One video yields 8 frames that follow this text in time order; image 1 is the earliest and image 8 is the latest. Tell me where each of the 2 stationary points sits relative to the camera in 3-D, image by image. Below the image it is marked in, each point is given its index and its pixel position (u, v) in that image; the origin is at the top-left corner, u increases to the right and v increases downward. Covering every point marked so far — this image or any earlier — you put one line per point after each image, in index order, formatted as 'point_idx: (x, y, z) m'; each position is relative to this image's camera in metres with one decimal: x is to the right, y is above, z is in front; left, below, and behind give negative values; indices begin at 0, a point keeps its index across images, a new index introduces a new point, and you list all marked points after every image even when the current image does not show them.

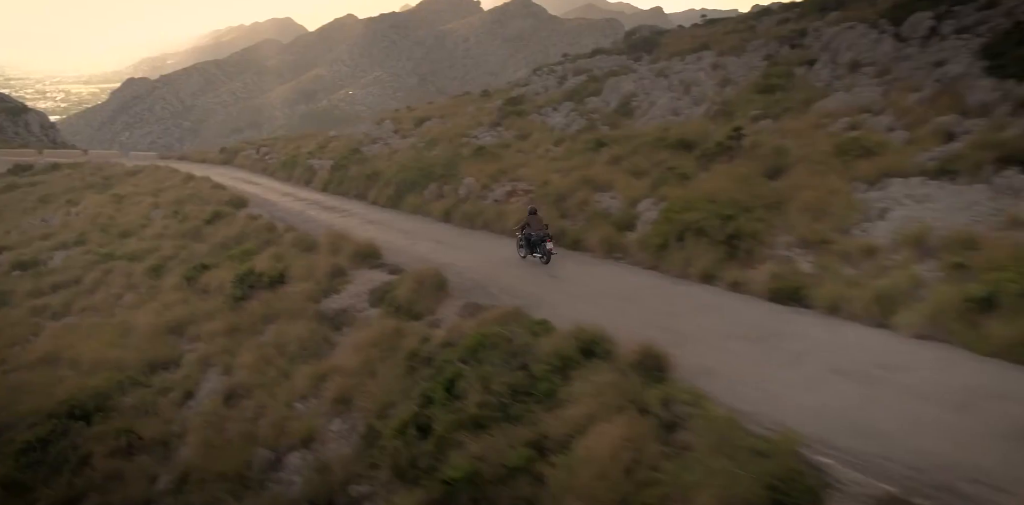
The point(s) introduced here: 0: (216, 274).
0: (-6.7, -0.5, +16.0) m
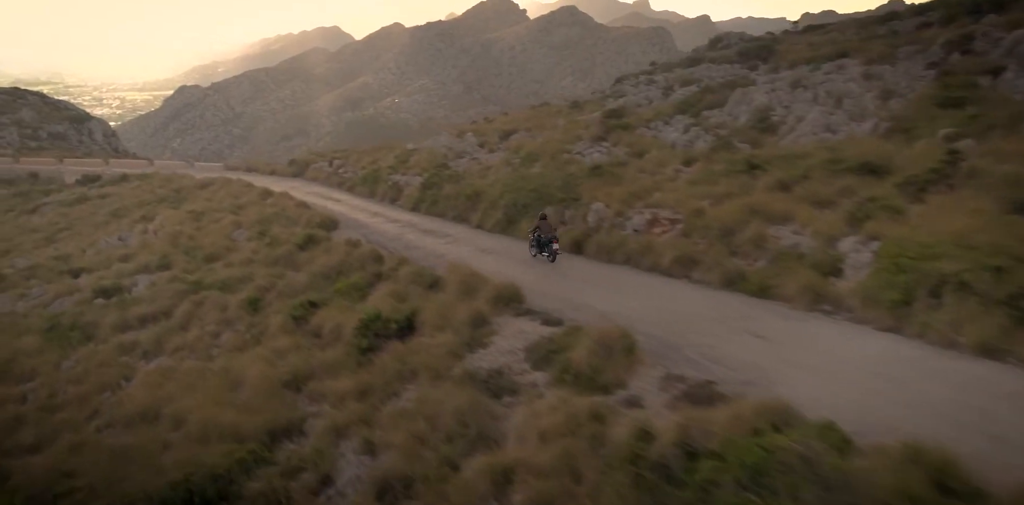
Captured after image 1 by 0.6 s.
0: (-3.6, -1.2, +14.0) m
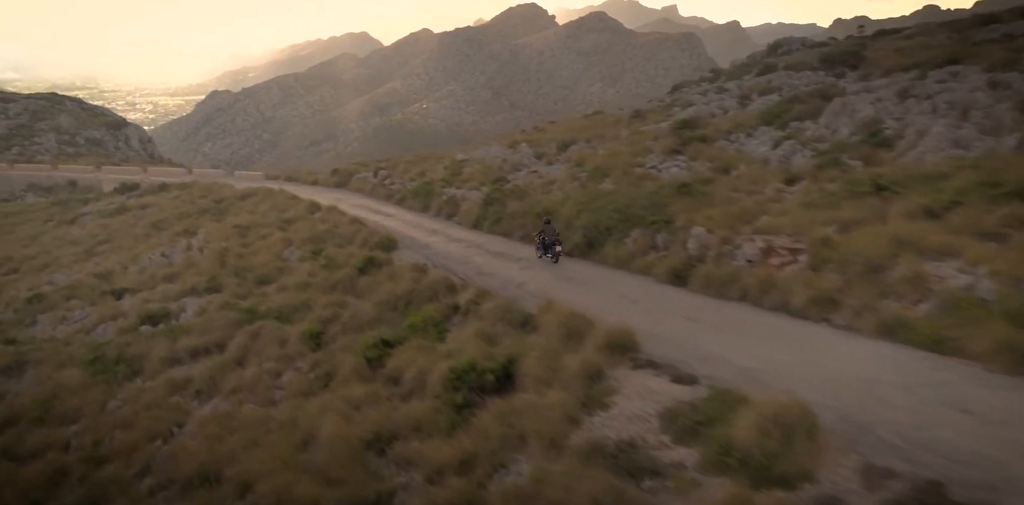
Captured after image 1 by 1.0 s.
0: (-1.8, -1.8, +12.3) m
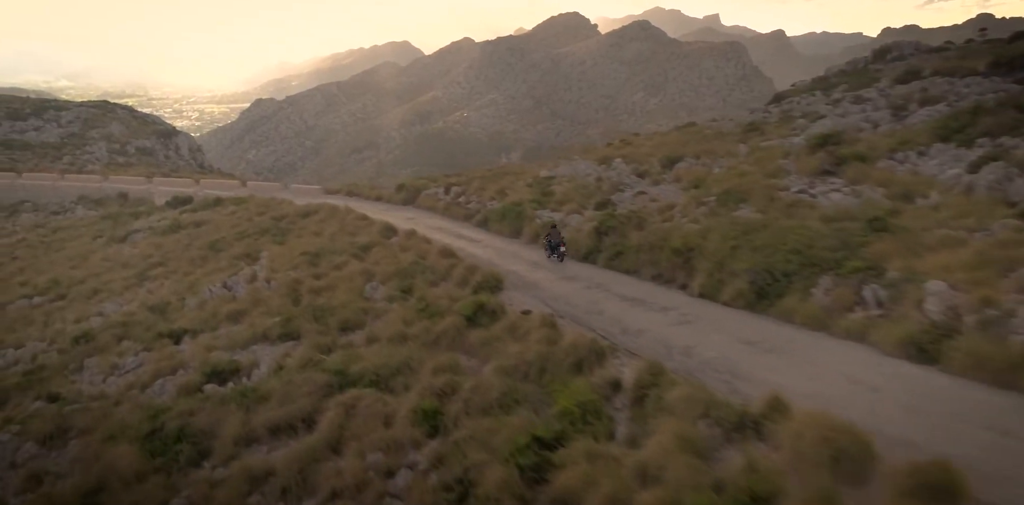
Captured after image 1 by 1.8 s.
0: (+0.9, -2.7, +8.8) m
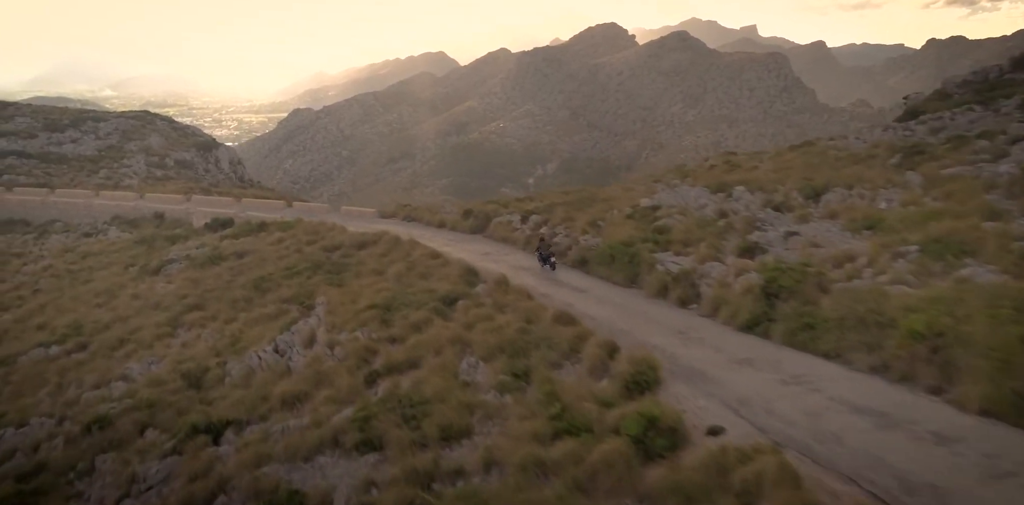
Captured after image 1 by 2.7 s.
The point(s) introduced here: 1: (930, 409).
0: (+3.3, -4.0, +4.0) m
1: (+6.2, -2.3, +10.5) m
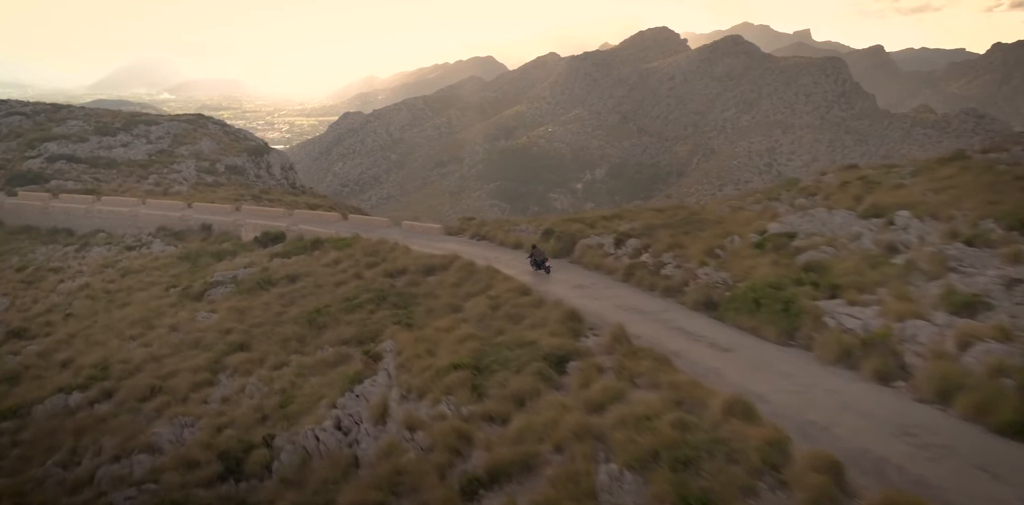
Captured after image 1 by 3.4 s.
0: (+4.9, -4.9, -0.5) m
1: (+8.2, -3.4, +5.8) m
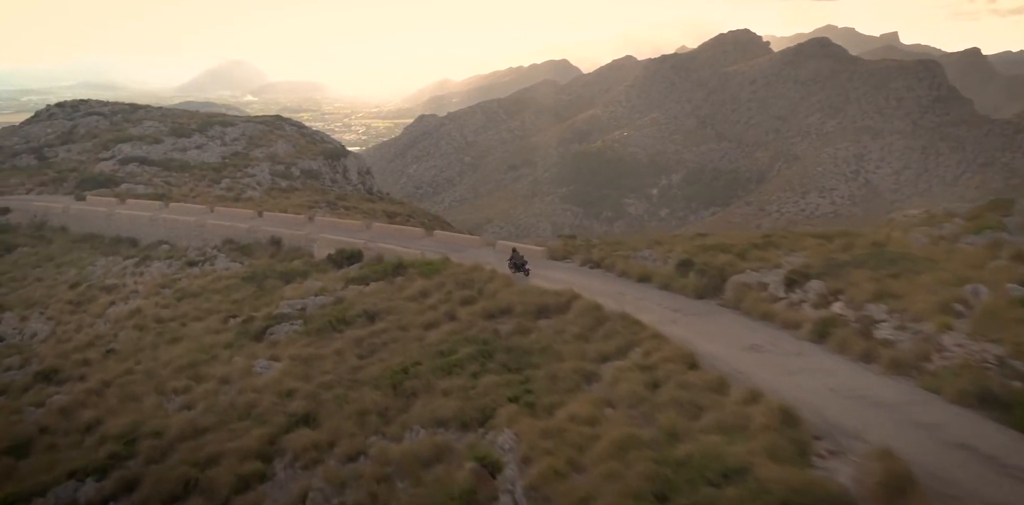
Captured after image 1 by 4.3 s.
0: (+6.1, -6.0, -6.6) m
1: (+10.0, -4.6, -0.7) m
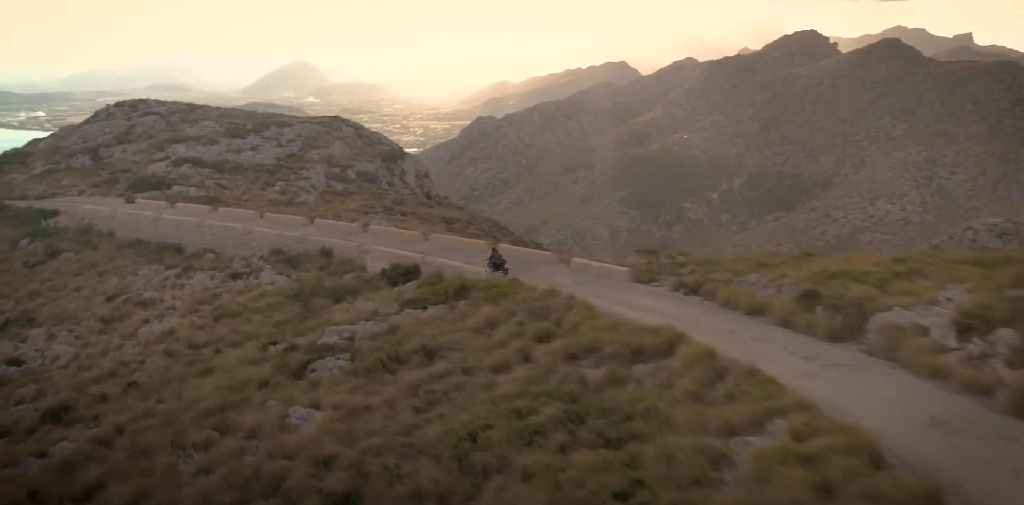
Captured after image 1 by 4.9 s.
0: (+6.0, -6.7, -10.8) m
1: (+10.4, -5.3, -5.2) m
